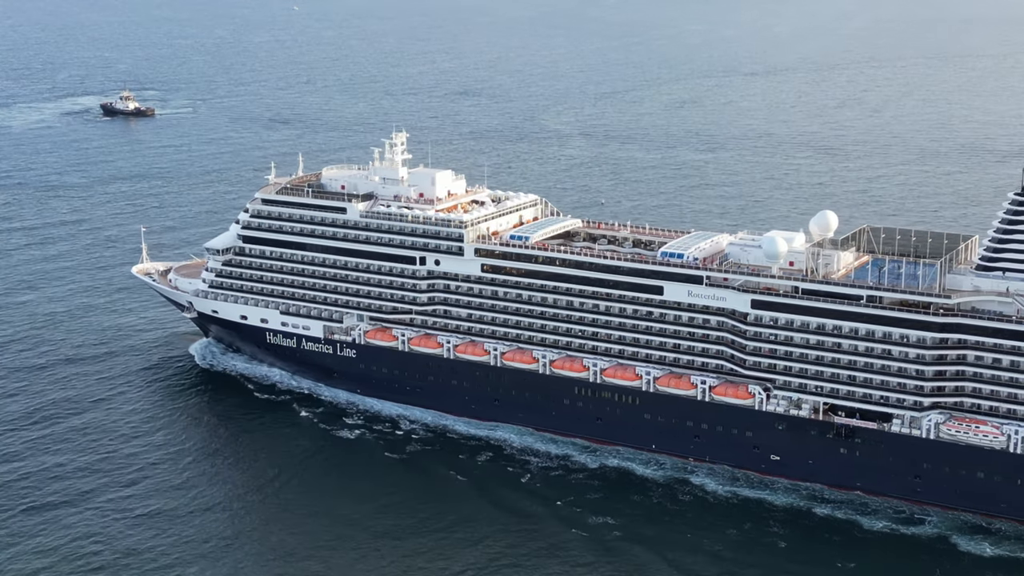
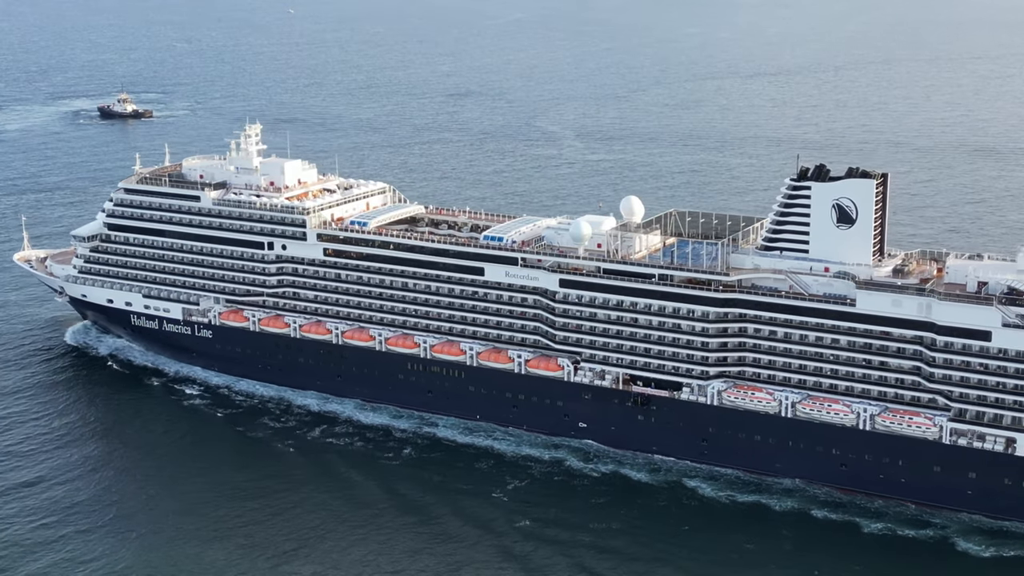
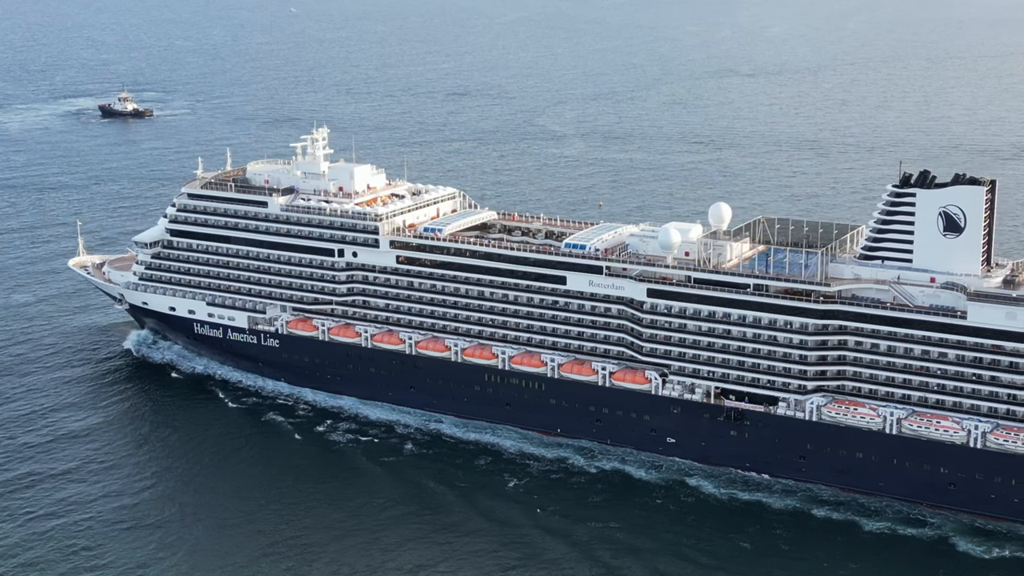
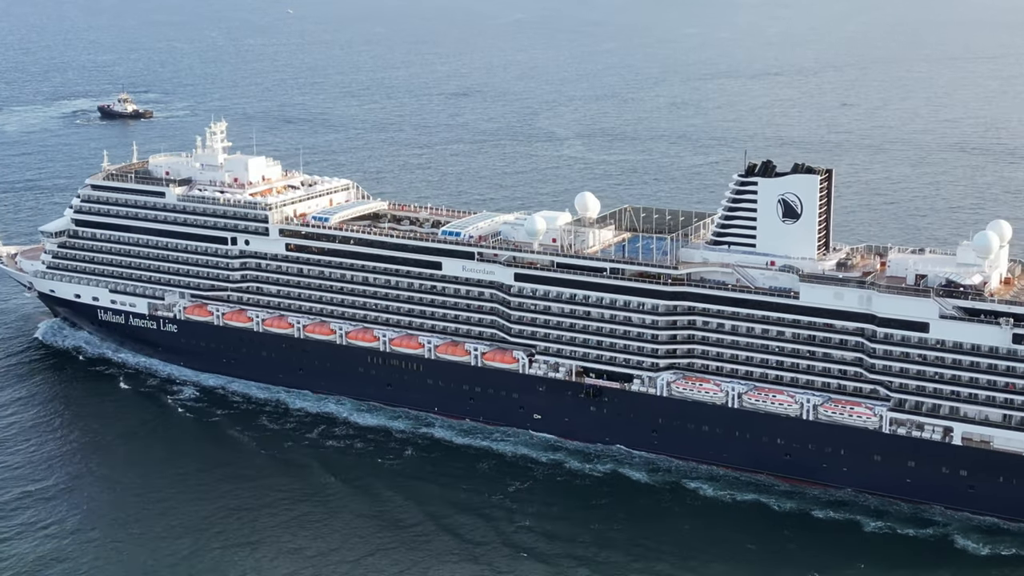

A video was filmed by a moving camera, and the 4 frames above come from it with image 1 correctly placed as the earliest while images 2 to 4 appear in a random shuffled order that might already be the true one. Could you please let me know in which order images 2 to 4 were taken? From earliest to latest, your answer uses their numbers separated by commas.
3, 2, 4
